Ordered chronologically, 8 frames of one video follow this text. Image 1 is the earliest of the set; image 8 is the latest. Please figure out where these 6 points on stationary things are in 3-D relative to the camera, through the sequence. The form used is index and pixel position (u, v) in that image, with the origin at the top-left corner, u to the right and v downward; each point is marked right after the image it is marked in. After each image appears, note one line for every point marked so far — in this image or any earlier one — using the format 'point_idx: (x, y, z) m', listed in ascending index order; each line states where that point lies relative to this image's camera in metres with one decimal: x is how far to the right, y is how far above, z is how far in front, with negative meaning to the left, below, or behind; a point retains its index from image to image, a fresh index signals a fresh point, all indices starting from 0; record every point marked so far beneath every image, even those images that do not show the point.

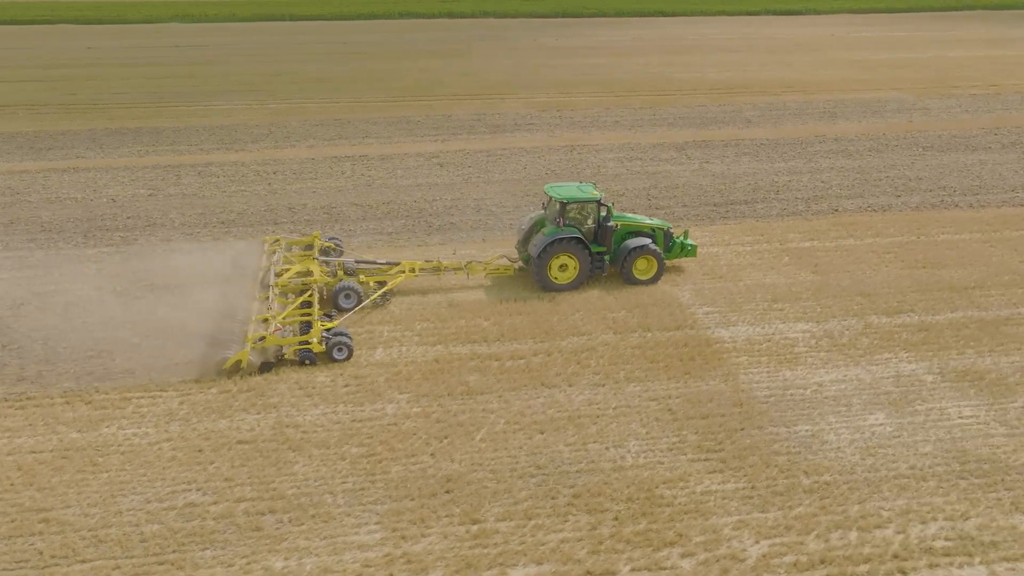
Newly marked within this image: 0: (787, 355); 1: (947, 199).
0: (+3.8, -0.9, +10.7) m
1: (+10.2, +2.1, +18.0) m
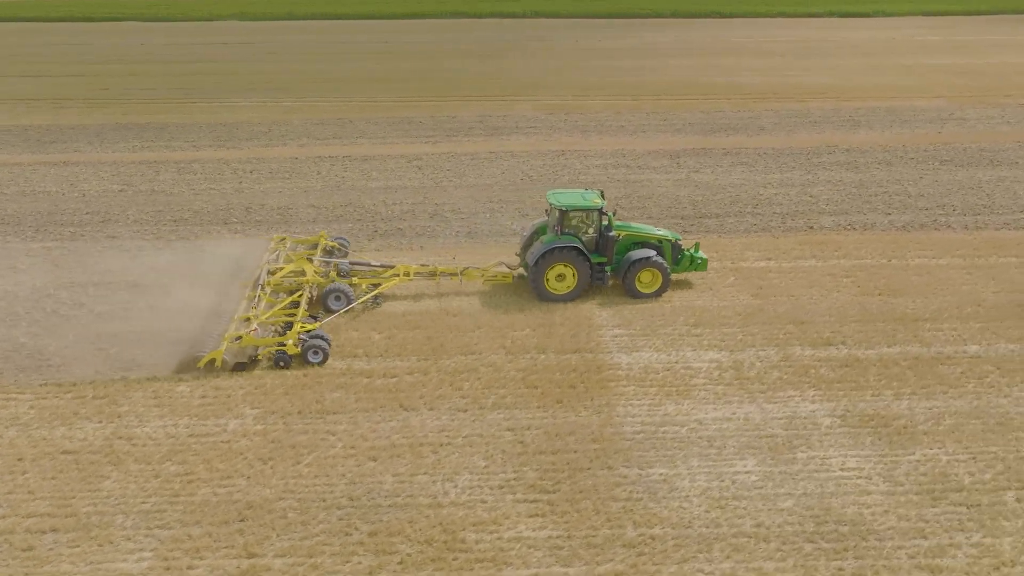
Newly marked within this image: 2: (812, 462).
0: (+2.1, -1.3, +9.8) m
1: (+9.3, +1.5, +16.6) m
2: (+3.2, -1.9, +8.3) m
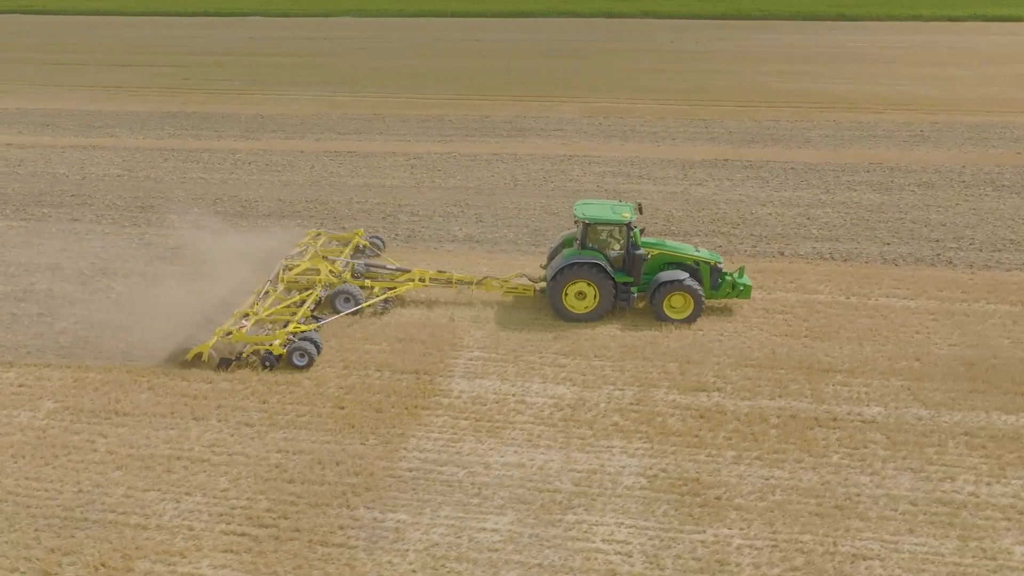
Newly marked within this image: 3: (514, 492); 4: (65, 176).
0: (-0.2, -1.6, +8.9) m
1: (+8.2, +0.6, +14.4) m
2: (+0.6, -2.3, +7.2) m
3: (0.0, -2.0, +7.7) m
4: (-11.4, +2.9, +19.6) m
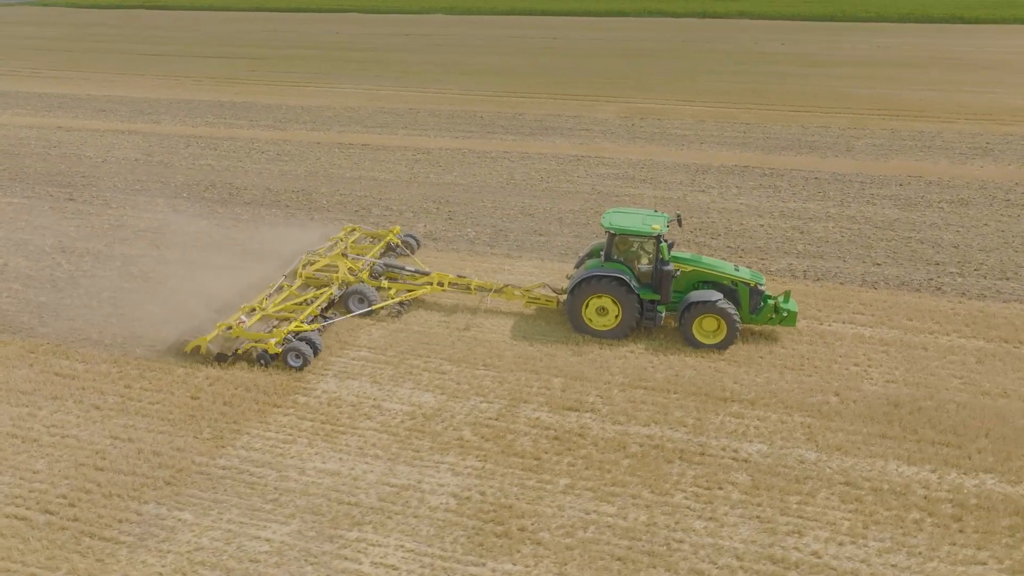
0: (-1.9, -1.5, +8.5) m
1: (+7.2, +0.2, +12.8) m
2: (-1.4, -2.3, +6.7) m
3: (-1.9, -2.0, +7.3) m
4: (-11.3, +3.5, +20.5) m
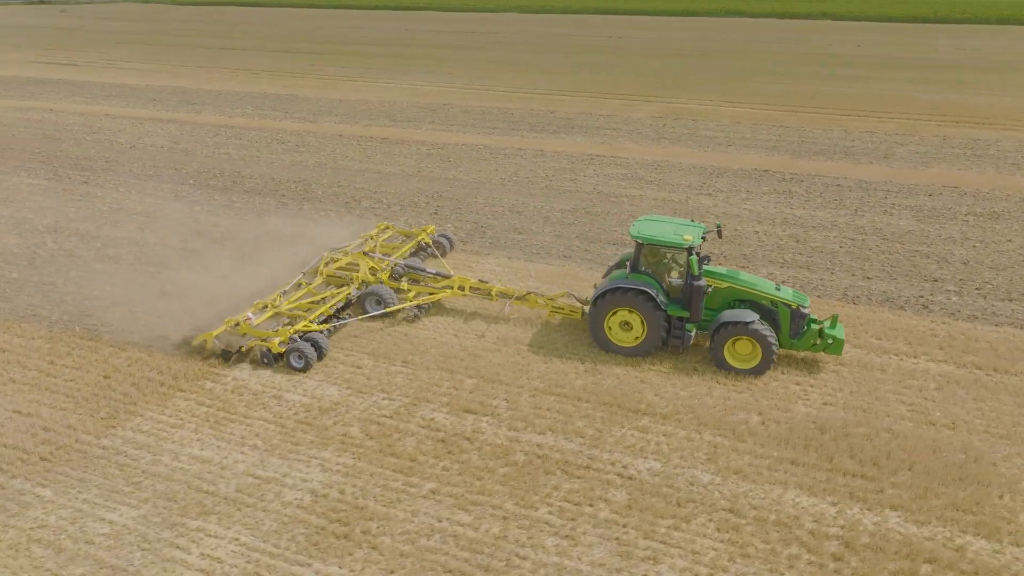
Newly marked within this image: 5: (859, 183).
0: (-3.1, -1.4, +8.5) m
1: (+6.5, -0.1, +11.8) m
2: (-2.8, -2.1, +6.7) m
3: (-3.2, -1.9, +7.3) m
4: (-11.0, +4.0, +21.4) m
5: (+8.2, +2.5, +18.2) m
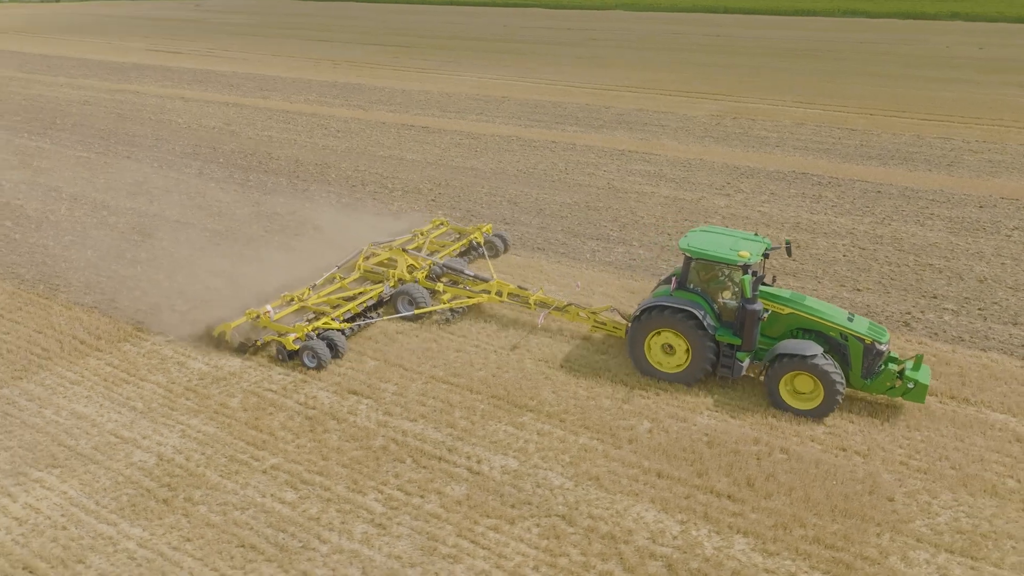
0: (-4.3, -1.0, +8.7) m
1: (+5.7, -0.4, +10.6) m
2: (-4.3, -1.8, +6.9) m
3: (-4.7, -1.5, +7.5) m
4: (-9.9, +4.8, +22.6) m
5: (+8.5, +2.1, +16.6) m
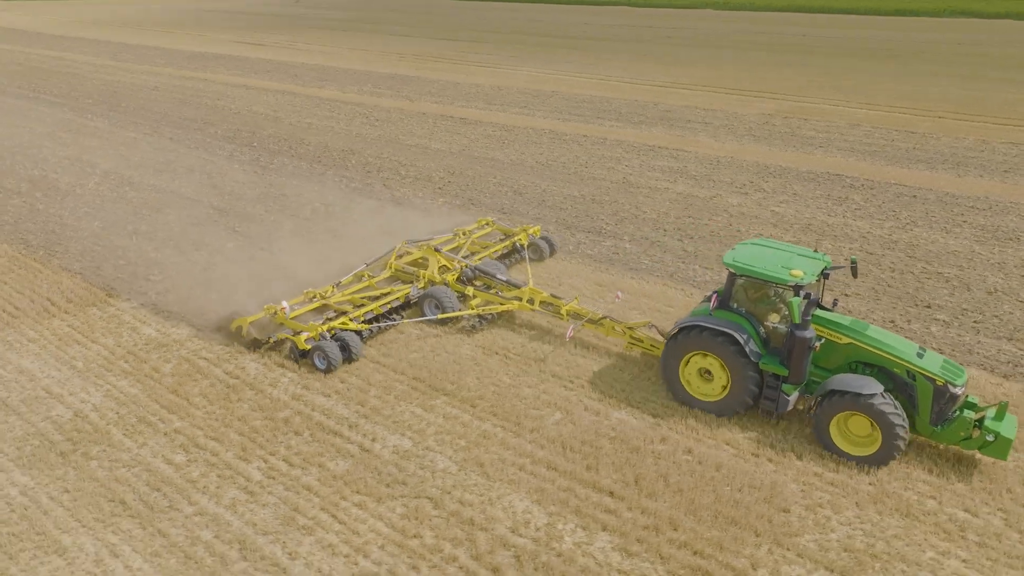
0: (-5.1, -0.6, +9.1) m
1: (+5.1, -0.4, +9.8) m
2: (-5.4, -1.3, +7.3) m
3: (-5.6, -1.1, +8.0) m
4: (-8.7, +5.5, +23.6) m
5: (+8.7, +1.8, +15.5) m
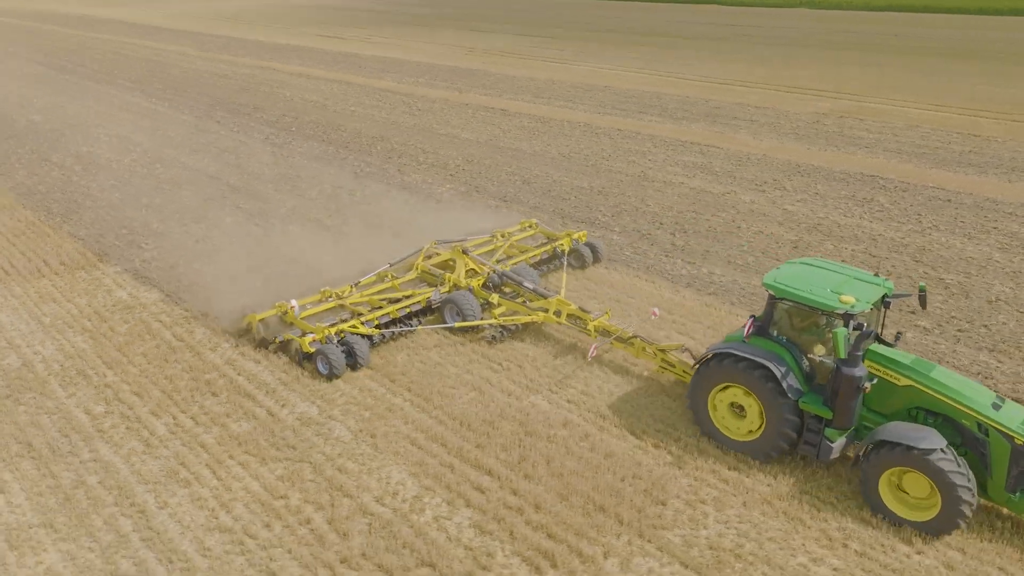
0: (-5.7, -0.1, +9.7) m
1: (+4.5, -0.5, +9.2) m
2: (-6.2, -0.9, +7.9) m
3: (-6.3, -0.5, +8.7) m
4: (-7.3, +6.1, +24.5) m
5: (+8.8, +1.6, +14.5) m
